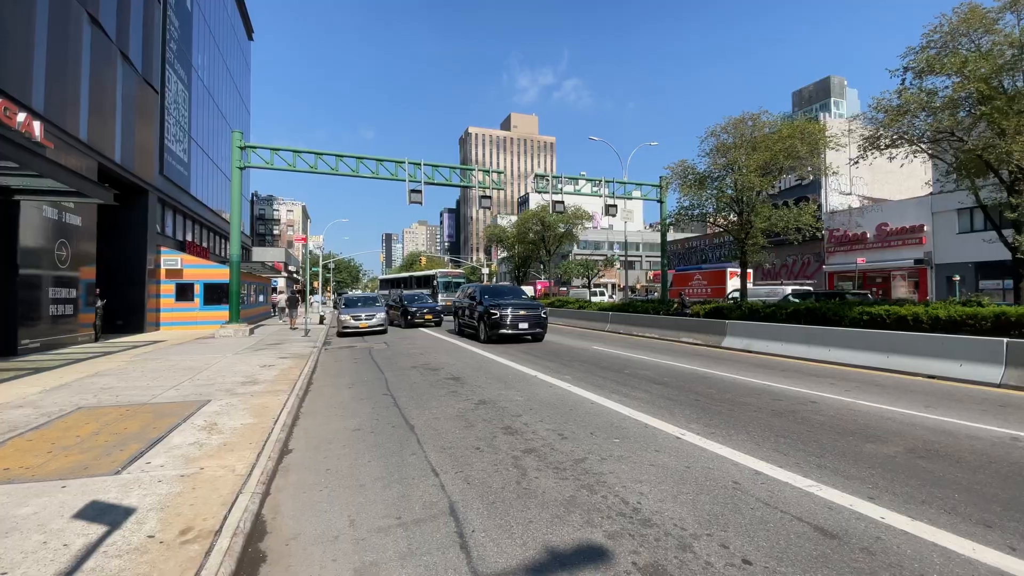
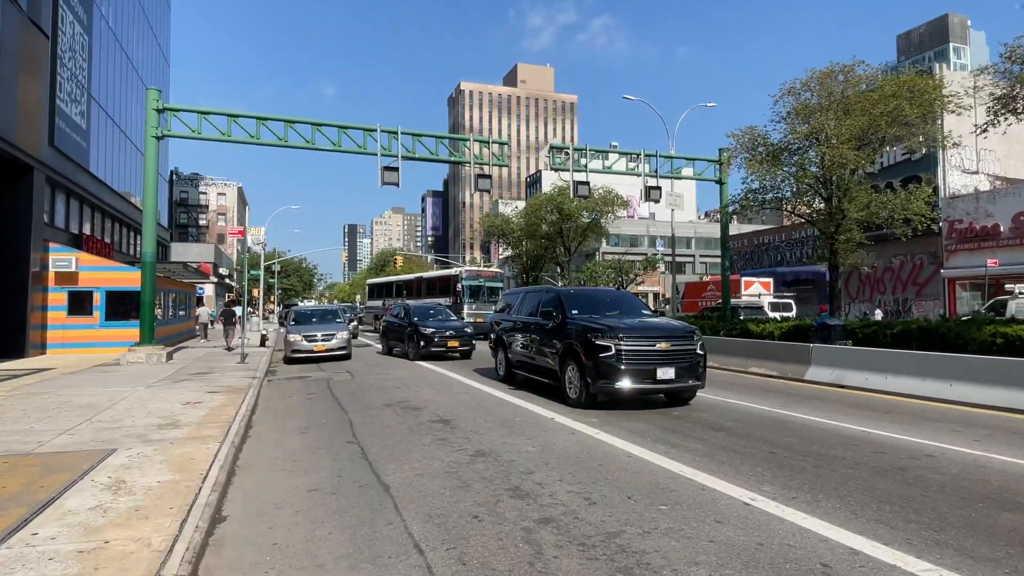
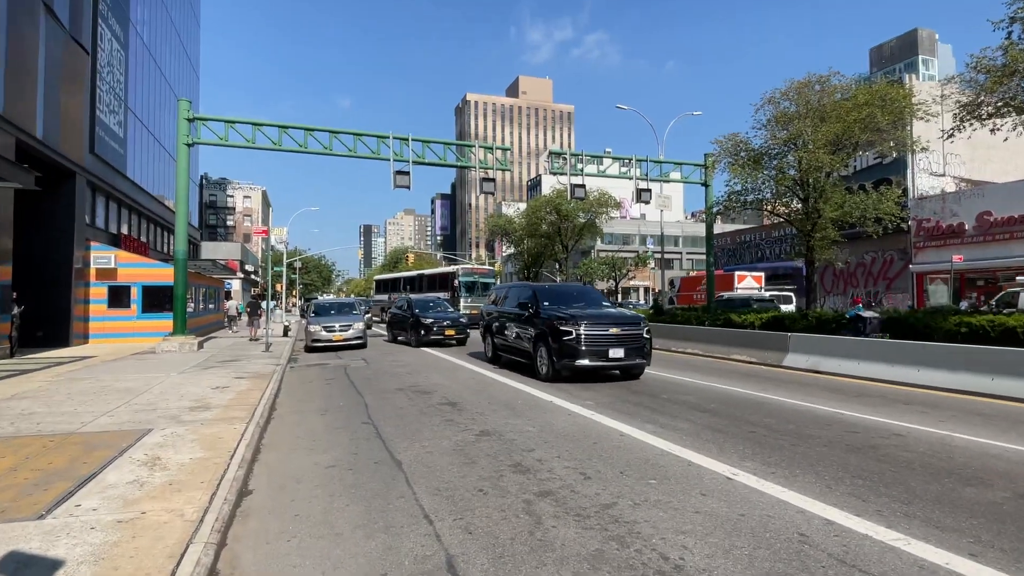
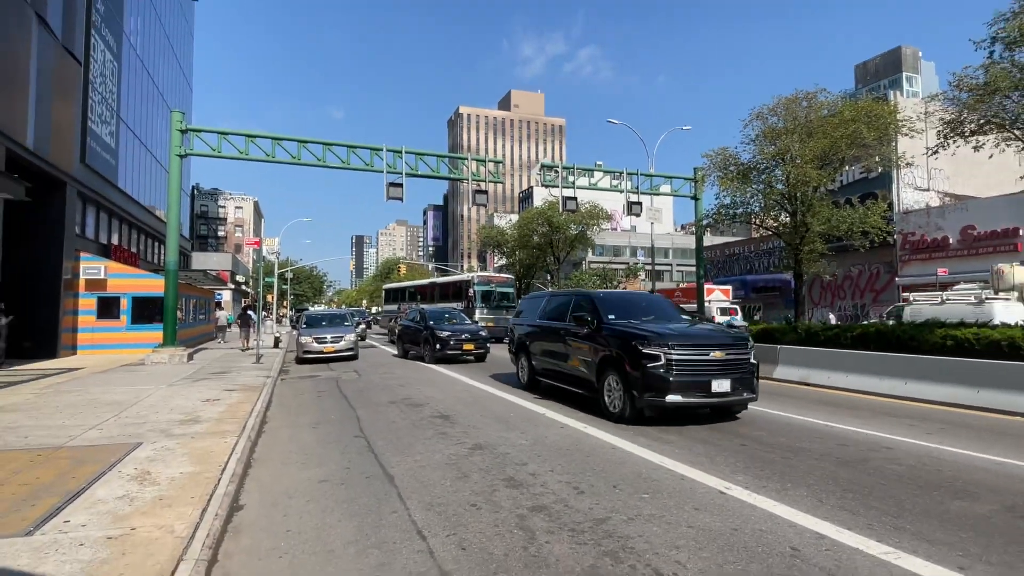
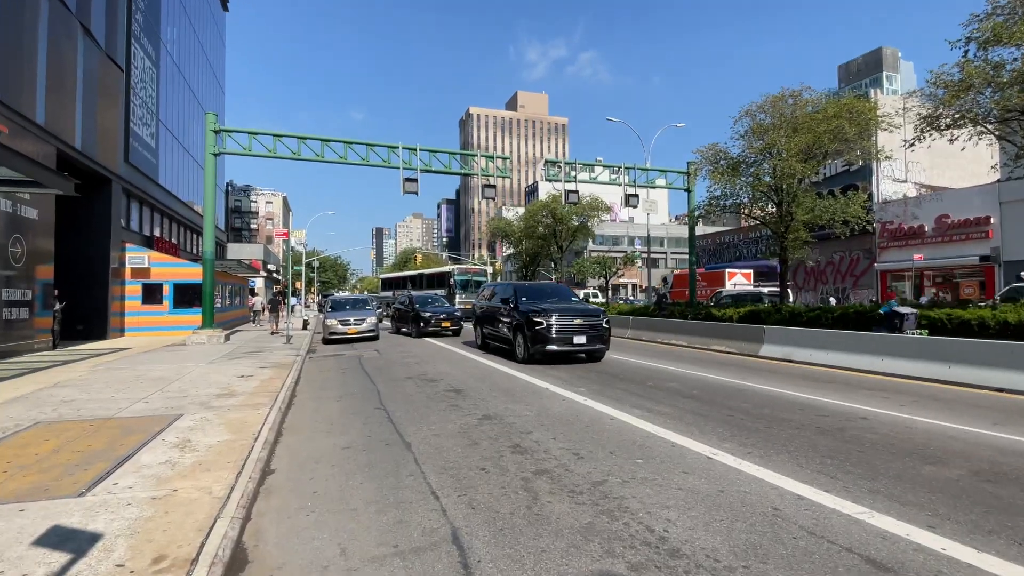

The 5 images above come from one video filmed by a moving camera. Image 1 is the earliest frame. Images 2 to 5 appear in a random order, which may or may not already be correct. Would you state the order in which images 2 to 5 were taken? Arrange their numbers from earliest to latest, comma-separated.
5, 3, 2, 4
